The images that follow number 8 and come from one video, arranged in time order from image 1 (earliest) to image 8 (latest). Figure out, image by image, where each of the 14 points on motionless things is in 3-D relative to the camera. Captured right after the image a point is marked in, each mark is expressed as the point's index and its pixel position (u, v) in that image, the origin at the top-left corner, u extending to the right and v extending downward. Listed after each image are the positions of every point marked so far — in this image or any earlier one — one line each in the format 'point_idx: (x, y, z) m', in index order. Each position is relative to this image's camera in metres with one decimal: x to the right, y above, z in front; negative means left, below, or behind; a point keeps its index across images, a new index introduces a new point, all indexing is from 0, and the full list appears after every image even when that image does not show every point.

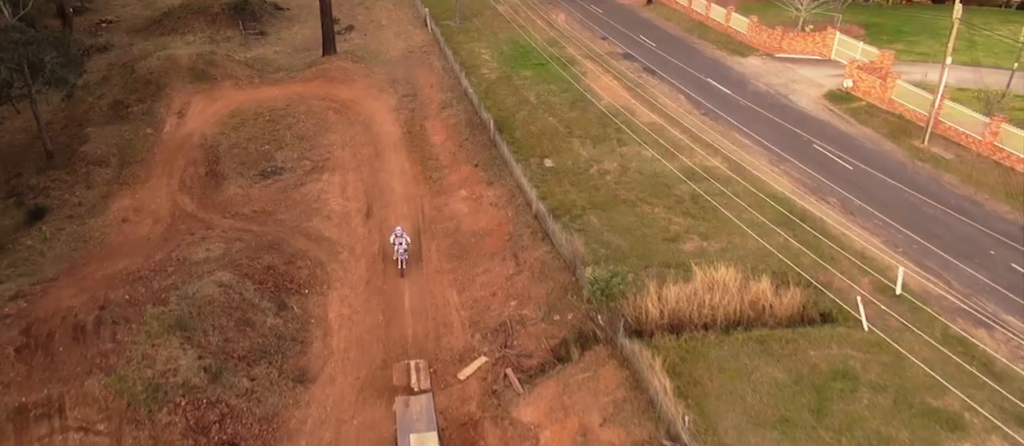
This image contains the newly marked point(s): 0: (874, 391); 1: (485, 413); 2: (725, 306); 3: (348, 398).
0: (+7.6, -3.6, +16.3) m
1: (-0.6, -4.7, +18.8) m
2: (+5.3, -2.1, +18.9) m
3: (-4.2, -4.5, +19.7) m
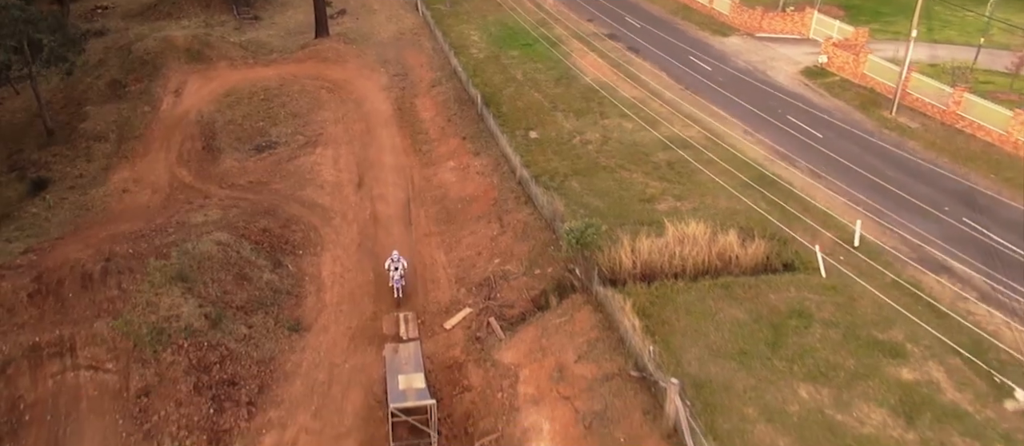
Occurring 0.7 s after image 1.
0: (+7.2, -2.4, +17.6) m
1: (-1.1, -3.5, +20.1) m
2: (+4.8, -0.9, +20.2) m
3: (-4.6, -3.3, +20.9) m
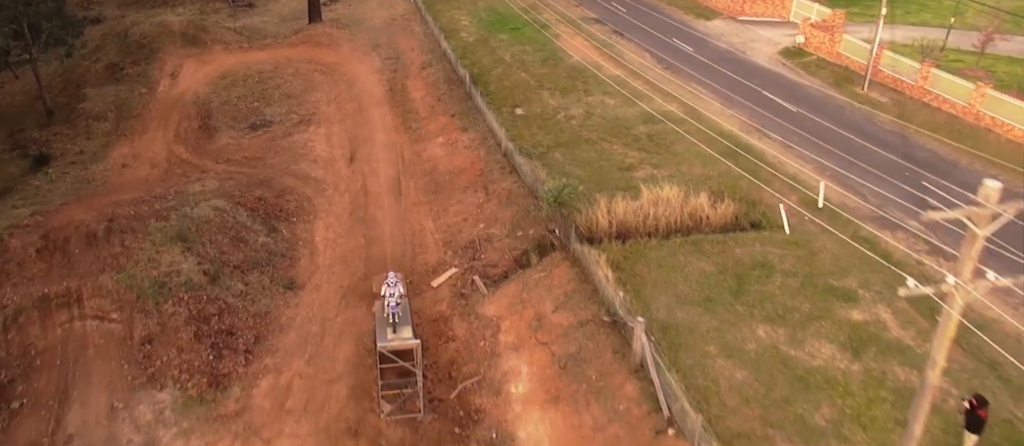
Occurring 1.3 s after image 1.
0: (+6.7, -1.3, +18.9) m
1: (-1.6, -2.4, +21.3) m
2: (+4.3, +0.1, +21.4) m
3: (-5.1, -2.2, +22.1) m
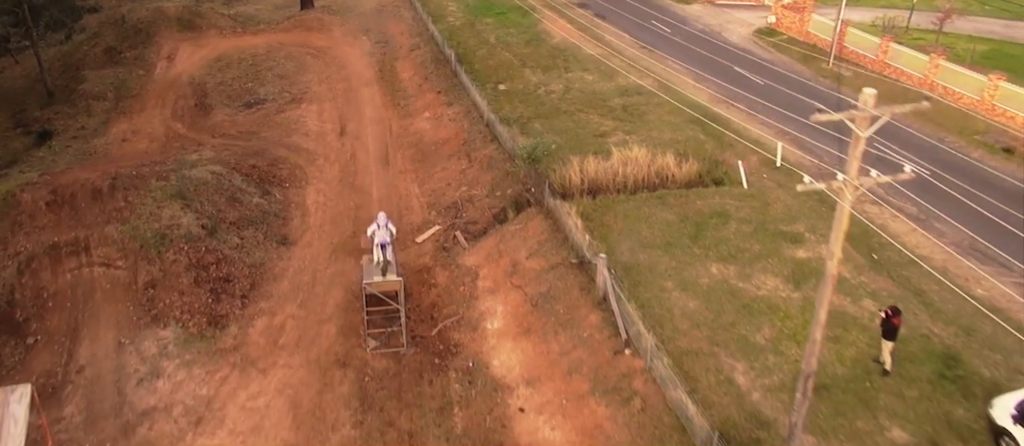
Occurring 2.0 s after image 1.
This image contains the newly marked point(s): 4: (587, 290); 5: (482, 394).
0: (+6.1, 0.0, +20.5) m
1: (-2.2, -1.2, +22.9) m
2: (+3.7, +1.4, +23.0) m
3: (-5.8, -1.0, +23.7) m
4: (+1.8, -1.7, +18.8) m
5: (-0.7, -3.9, +17.3) m
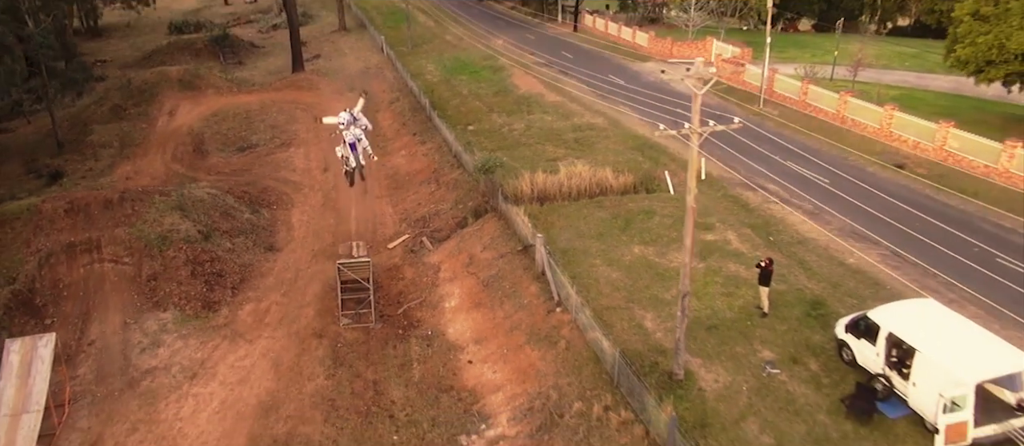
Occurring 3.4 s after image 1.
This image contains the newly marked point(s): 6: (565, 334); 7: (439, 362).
0: (+4.7, +0.2, +24.0) m
1: (-3.6, -1.3, +26.1) m
2: (+2.2, +1.3, +26.6) m
3: (-7.2, -1.2, +26.9) m
4: (+0.5, -1.4, +22.0) m
5: (-2.0, -3.4, +20.3) m
6: (+1.3, -2.7, +18.8) m
7: (-1.8, -3.6, +19.9) m
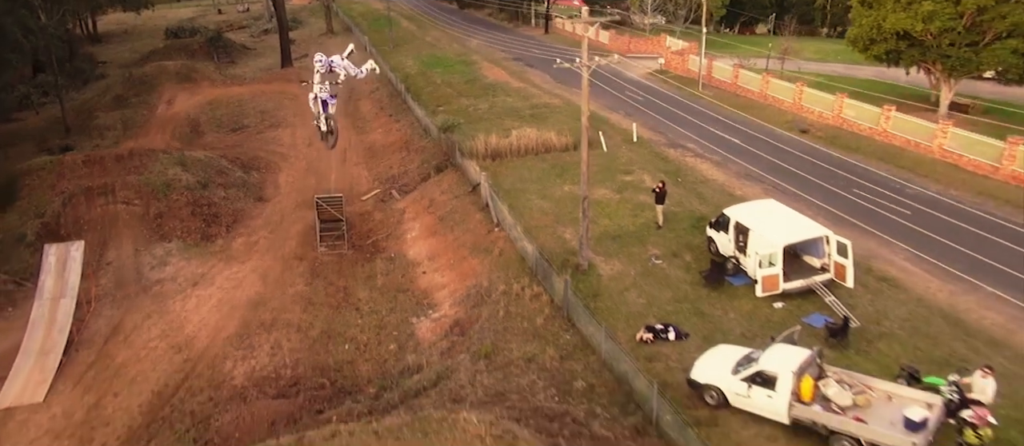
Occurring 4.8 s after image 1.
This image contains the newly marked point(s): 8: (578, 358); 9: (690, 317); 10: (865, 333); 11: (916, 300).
0: (+3.0, +2.1, +28.4) m
1: (-5.4, +0.6, +30.5) m
2: (+0.5, +3.2, +31.0) m
3: (-8.9, +0.6, +31.1) m
4: (-1.2, +0.6, +26.4) m
5: (-3.7, -1.4, +24.6) m
6: (-0.4, -0.7, +23.1) m
7: (-3.5, -1.6, +24.2) m
8: (+1.4, -2.9, +16.3) m
9: (+4.1, -2.2, +17.6) m
10: (+7.2, -2.3, +15.8) m
11: (+8.9, -1.7, +17.0) m
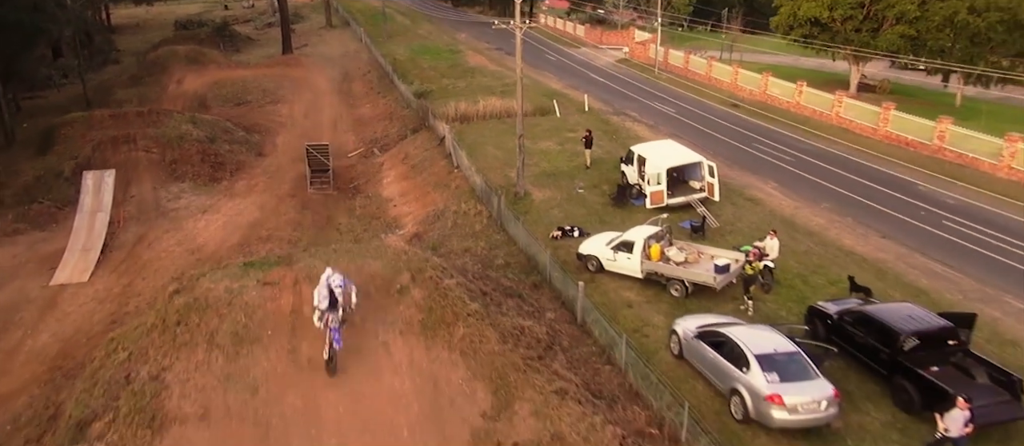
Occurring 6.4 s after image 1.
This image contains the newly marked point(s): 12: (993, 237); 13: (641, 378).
0: (+1.4, +4.1, +33.4) m
1: (-7.0, +2.8, +35.4) m
2: (-1.1, +5.3, +36.0) m
3: (-10.5, +2.9, +36.1) m
4: (-2.8, +2.8, +31.3) m
5: (-5.3, +0.8, +29.5) m
6: (-2.0, +1.5, +28.0) m
7: (-5.2, +0.6, +29.1) m
8: (-0.2, -0.7, +21.2) m
9: (+2.4, 0.0, +22.5) m
10: (+5.5, -0.2, +20.7) m
11: (+7.2, +0.3, +21.9) m
12: (+12.1, -0.4, +19.4) m
13: (+2.2, -2.7, +13.3) m
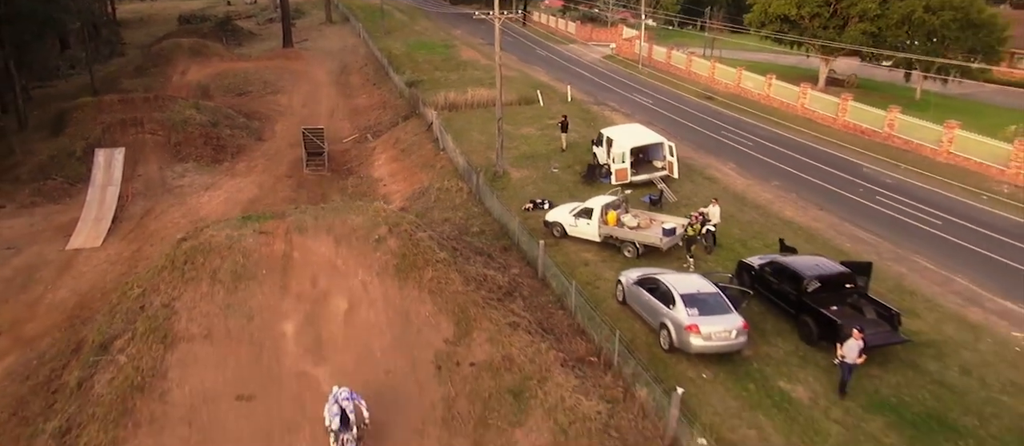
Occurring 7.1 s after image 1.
0: (+0.7, +4.9, +35.5) m
1: (-7.7, +3.7, +37.5) m
2: (-1.7, +6.1, +38.1) m
3: (-11.2, +3.8, +38.1) m
4: (-3.5, +3.6, +33.4) m
5: (-6.0, +1.6, +31.6) m
6: (-2.7, +2.3, +30.1) m
7: (-5.9, +1.5, +31.1) m
8: (-1.0, +0.1, +23.3) m
9: (+1.7, +0.8, +24.5) m
10: (+4.8, +0.6, +22.8) m
11: (+6.5, +1.1, +24.0) m
12: (+11.3, +0.4, +21.5) m
13: (+1.5, -1.9, +15.4) m
